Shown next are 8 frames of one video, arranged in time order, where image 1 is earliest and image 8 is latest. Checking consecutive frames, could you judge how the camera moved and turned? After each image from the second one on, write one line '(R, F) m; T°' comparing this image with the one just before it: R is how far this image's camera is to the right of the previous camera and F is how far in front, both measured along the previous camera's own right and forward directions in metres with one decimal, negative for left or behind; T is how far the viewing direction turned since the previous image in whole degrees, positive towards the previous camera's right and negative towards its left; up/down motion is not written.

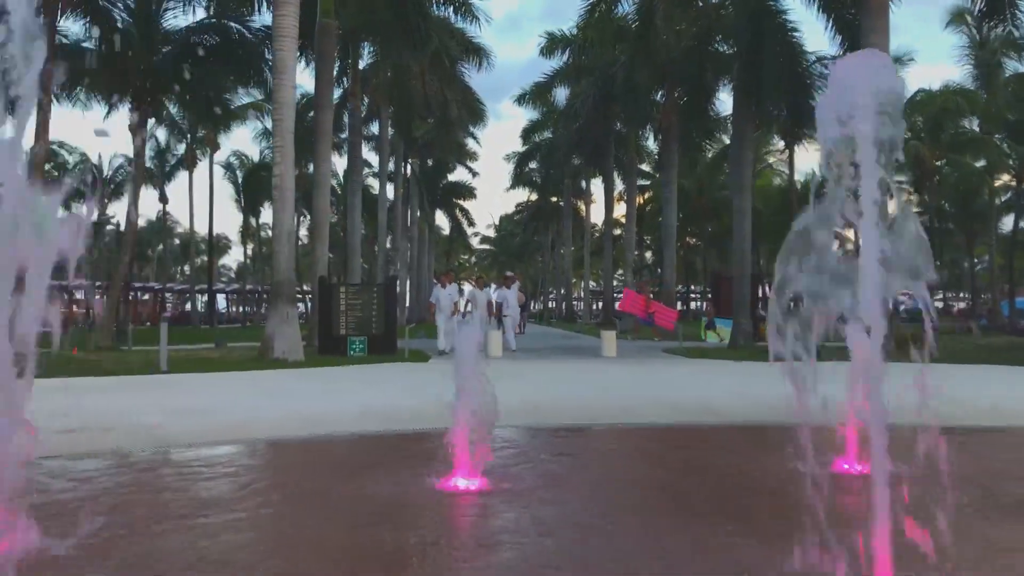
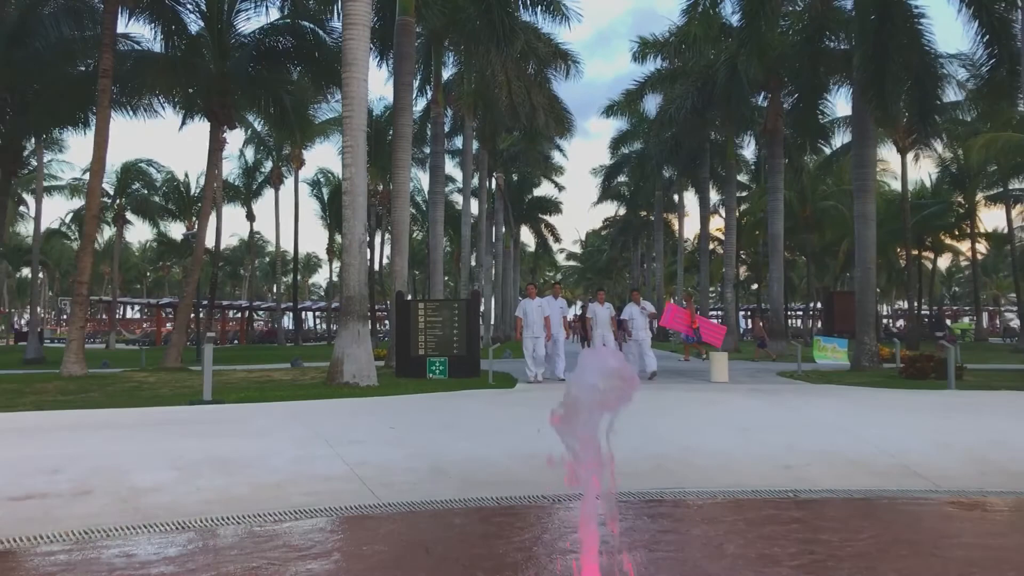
(-0.2, +1.7) m; -5°
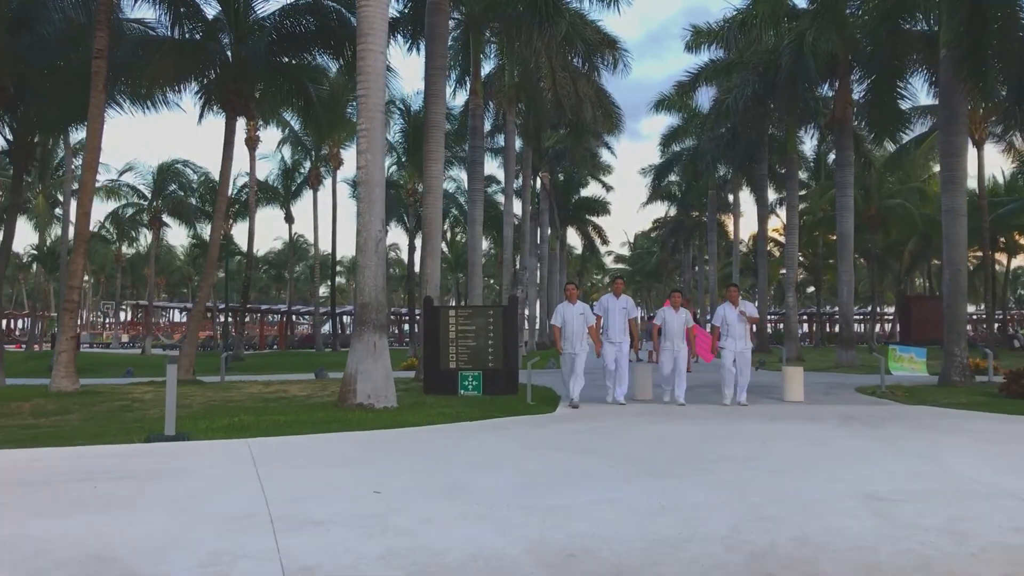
(+0.1, +1.8) m; -3°
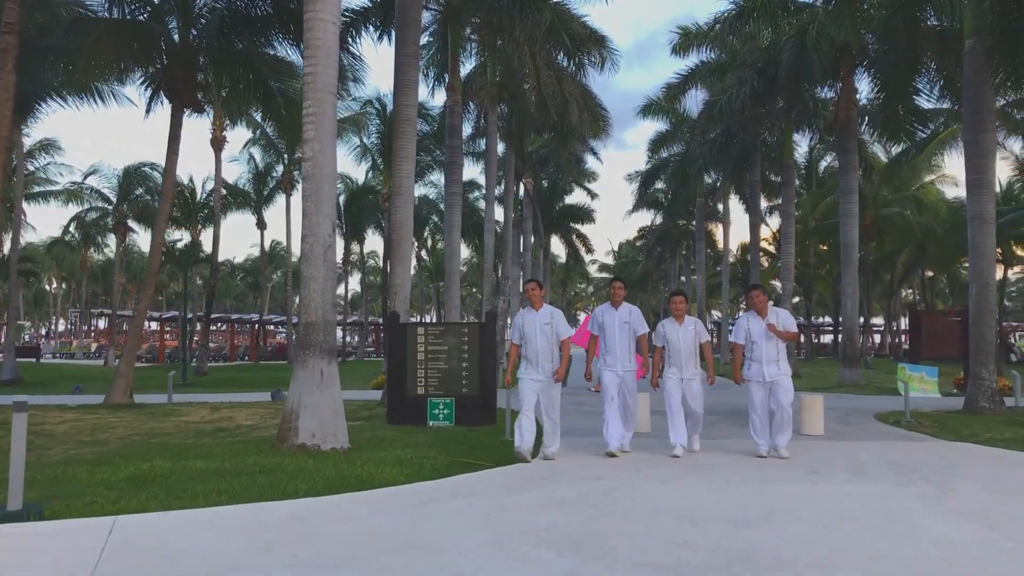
(+0.1, +1.8) m; +1°
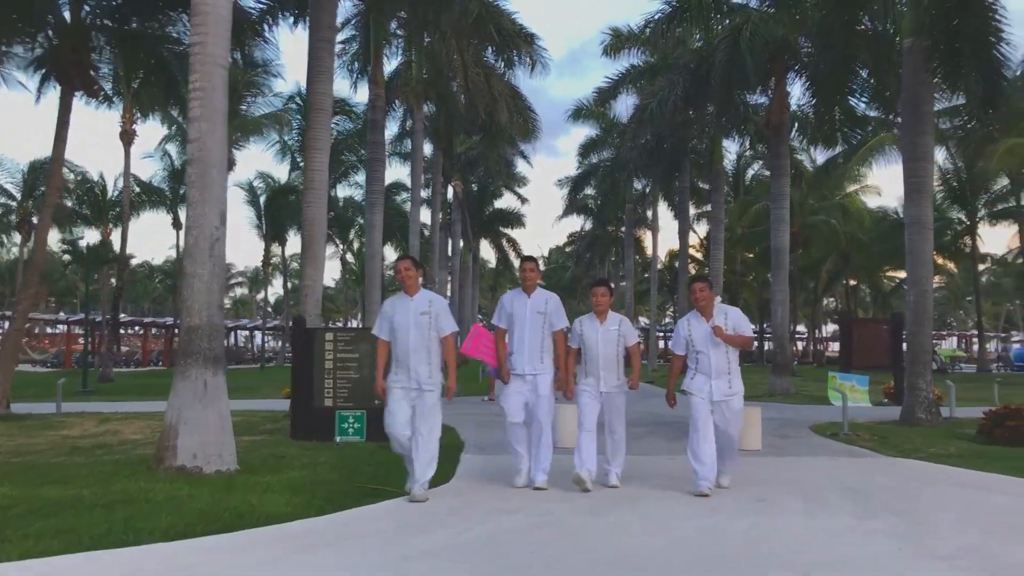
(+0.1, +0.9) m; +4°
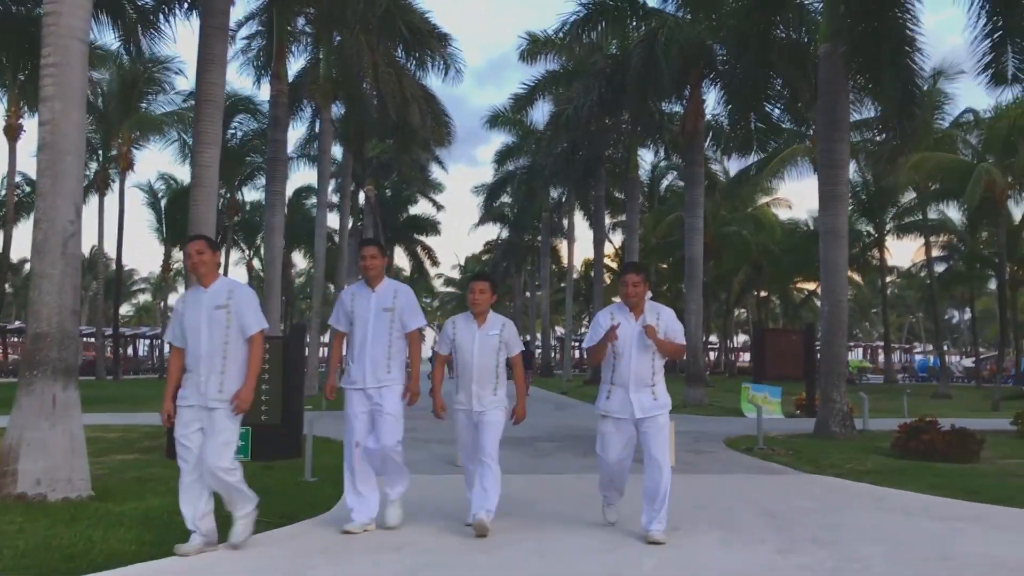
(+0.2, +0.7) m; +5°
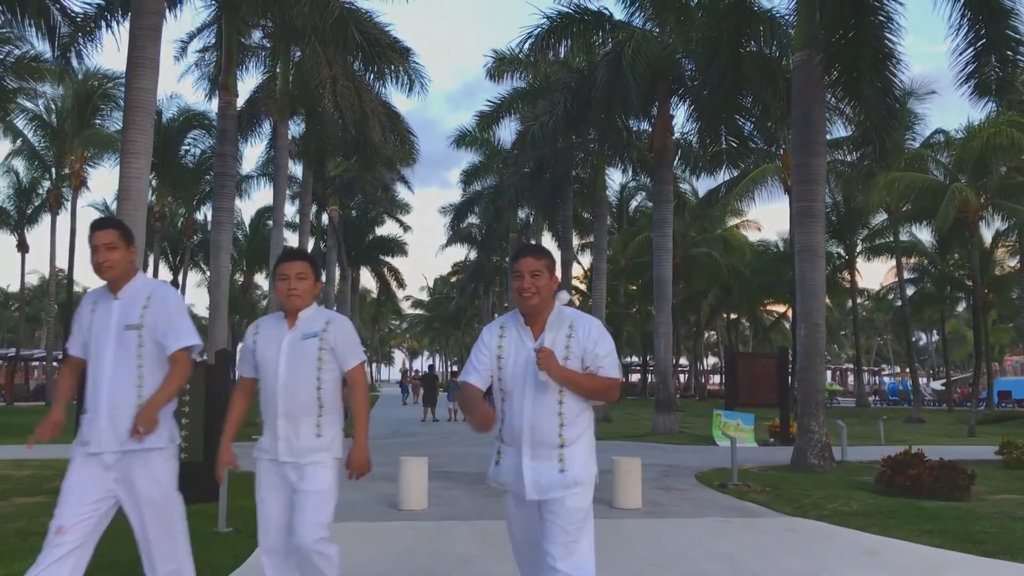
(+0.2, +0.9) m; +2°
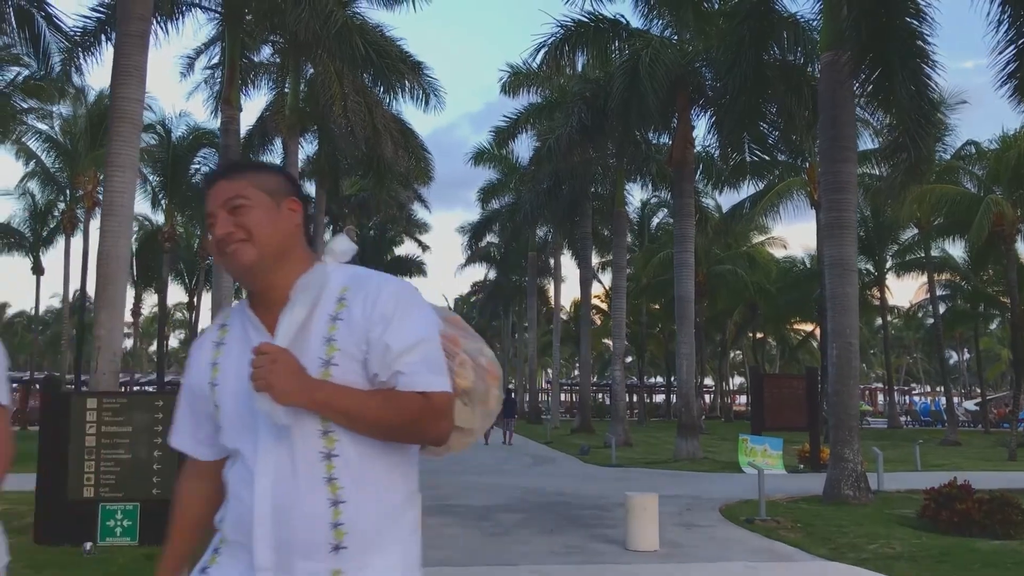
(+0.2, +0.8) m; -1°
